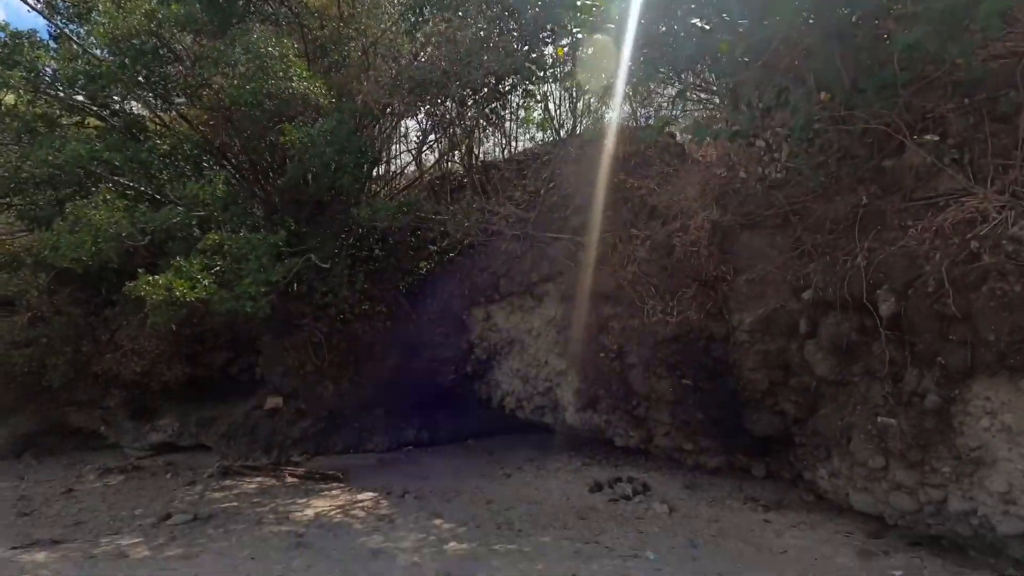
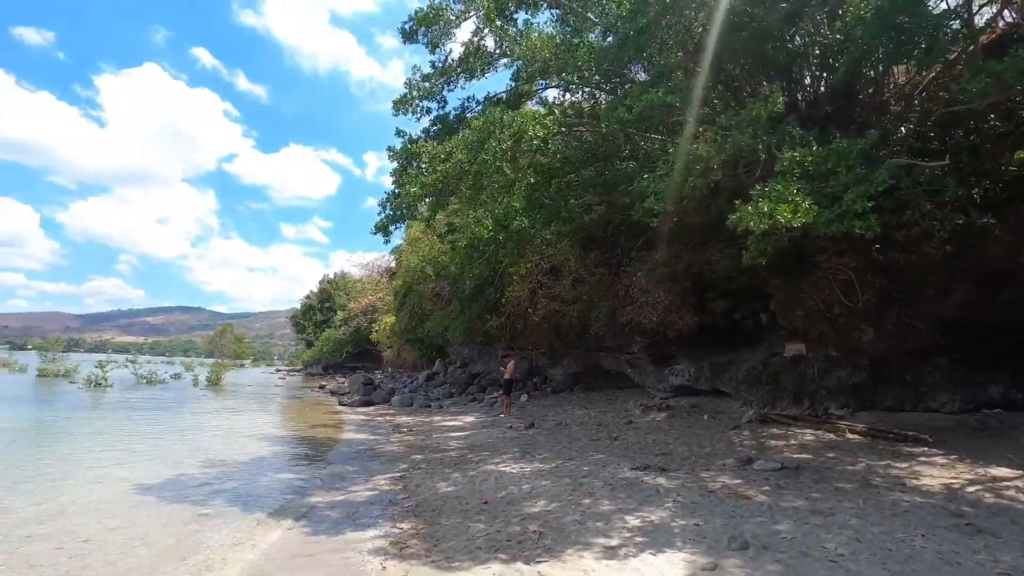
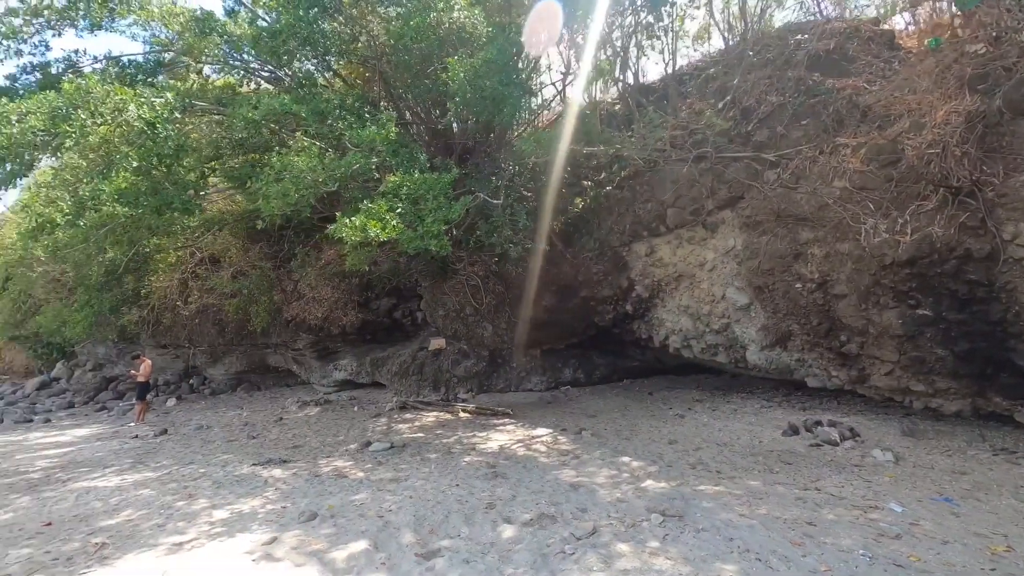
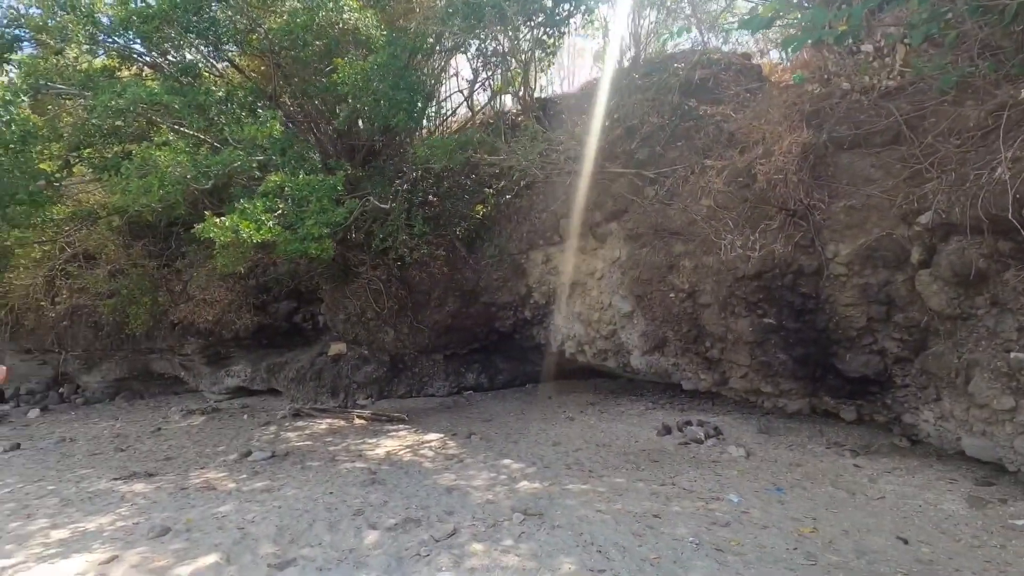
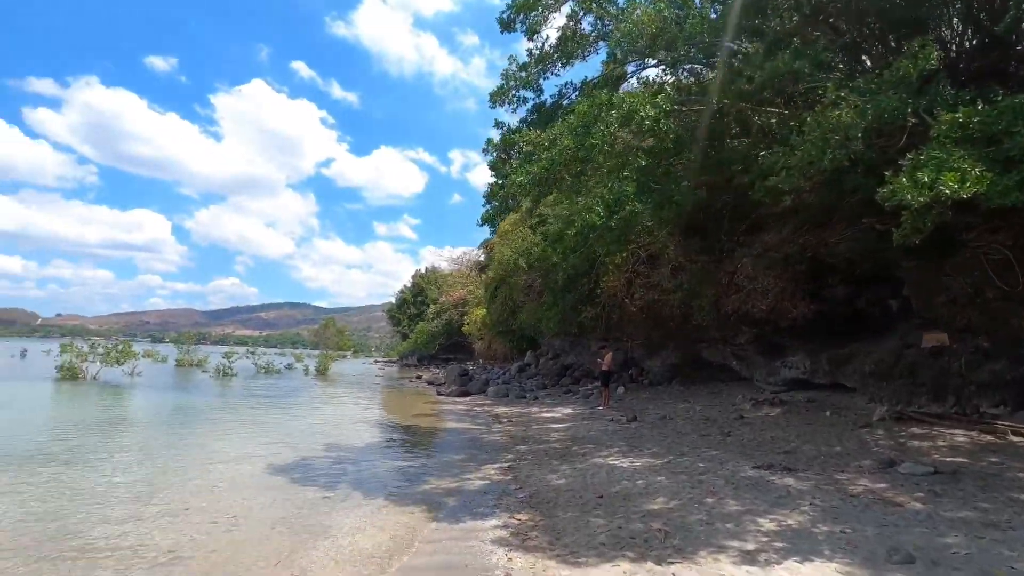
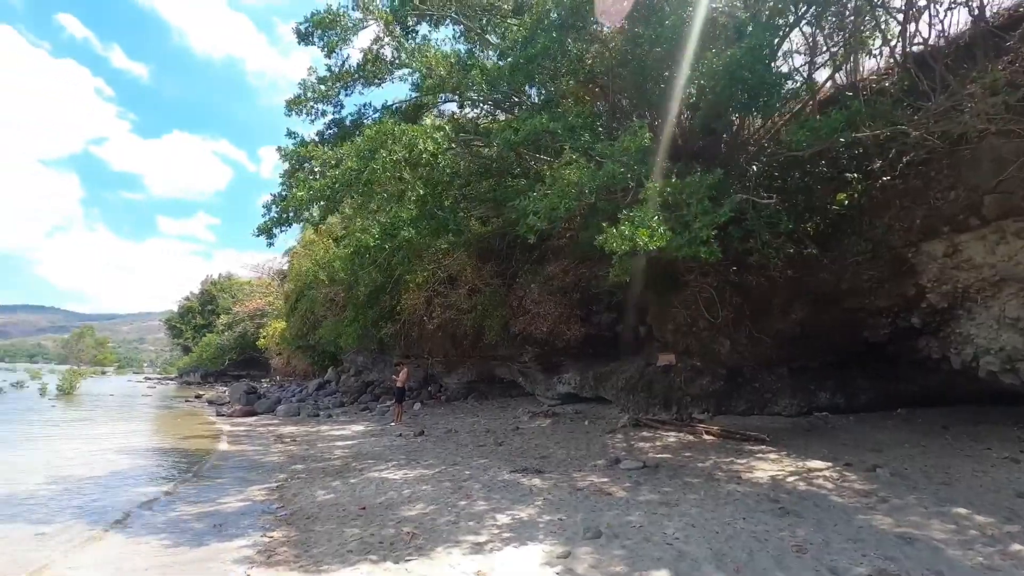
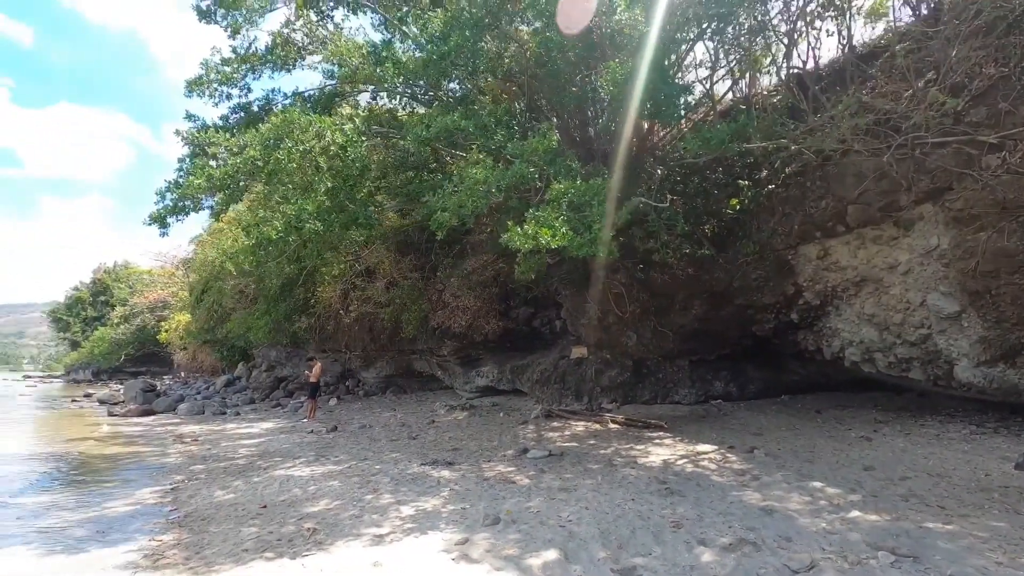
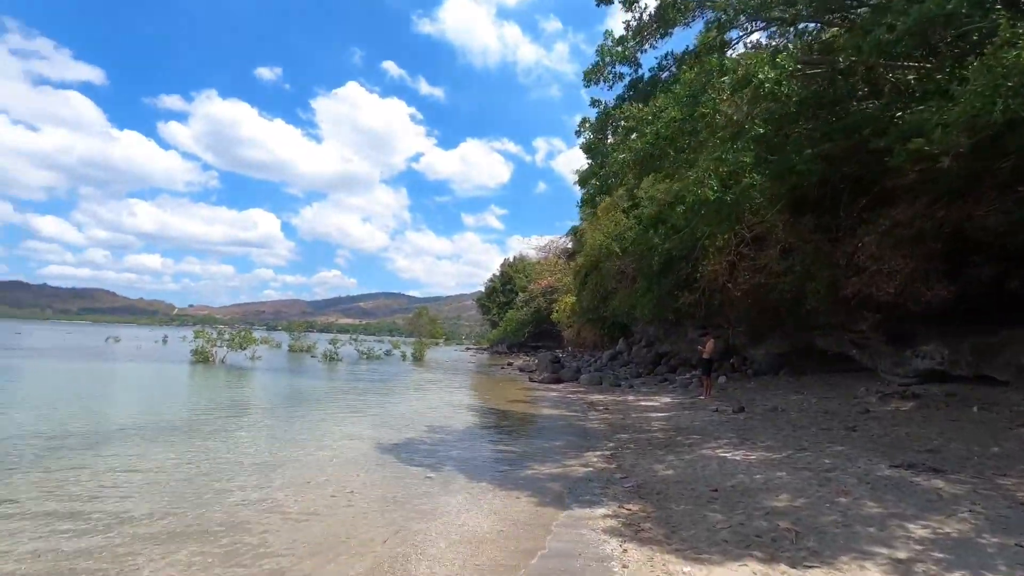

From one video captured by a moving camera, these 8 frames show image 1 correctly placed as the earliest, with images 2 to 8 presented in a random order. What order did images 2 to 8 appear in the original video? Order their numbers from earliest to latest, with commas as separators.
4, 3, 7, 6, 2, 5, 8
